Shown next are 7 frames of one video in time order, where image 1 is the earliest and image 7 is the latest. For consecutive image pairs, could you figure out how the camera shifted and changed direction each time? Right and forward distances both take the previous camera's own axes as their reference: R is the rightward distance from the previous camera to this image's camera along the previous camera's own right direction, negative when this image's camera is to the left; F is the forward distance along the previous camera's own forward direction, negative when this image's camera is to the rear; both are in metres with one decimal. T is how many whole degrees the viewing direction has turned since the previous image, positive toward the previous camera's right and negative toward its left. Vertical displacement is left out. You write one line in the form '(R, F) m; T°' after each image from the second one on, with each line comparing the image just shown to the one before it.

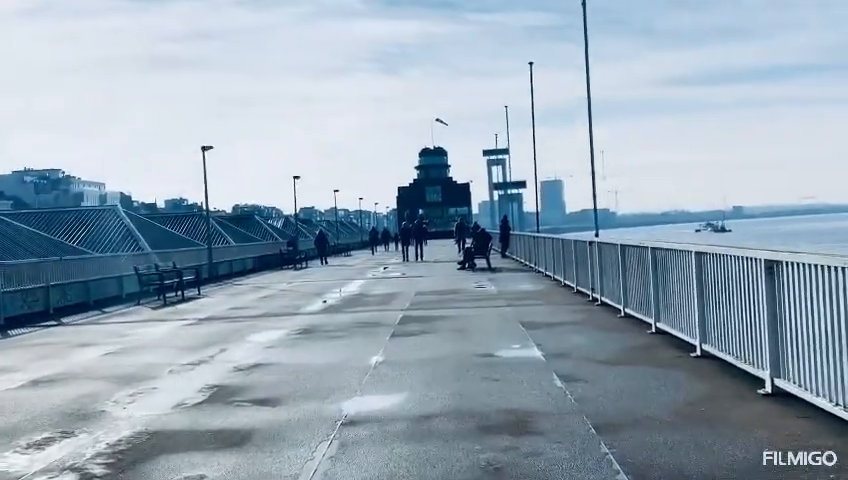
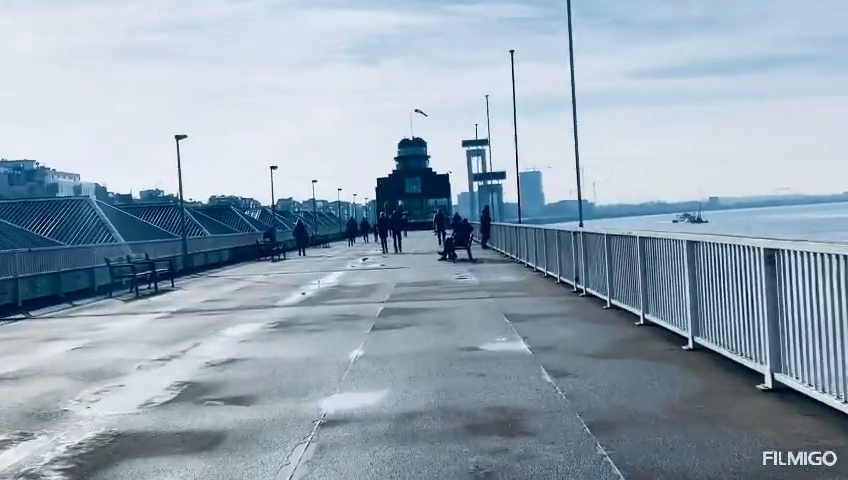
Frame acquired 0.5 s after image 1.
(0.0, +0.5) m; +1°
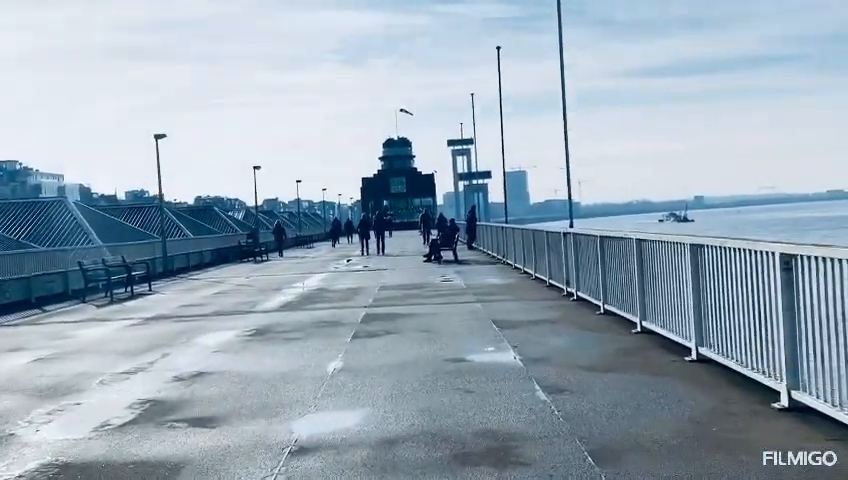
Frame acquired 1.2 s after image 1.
(0.0, +0.8) m; +1°
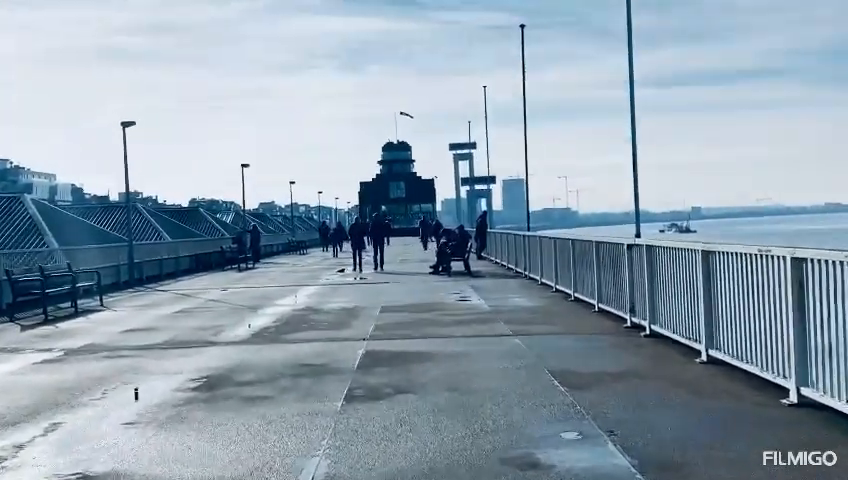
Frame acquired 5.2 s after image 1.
(-0.4, +4.6) m; 0°
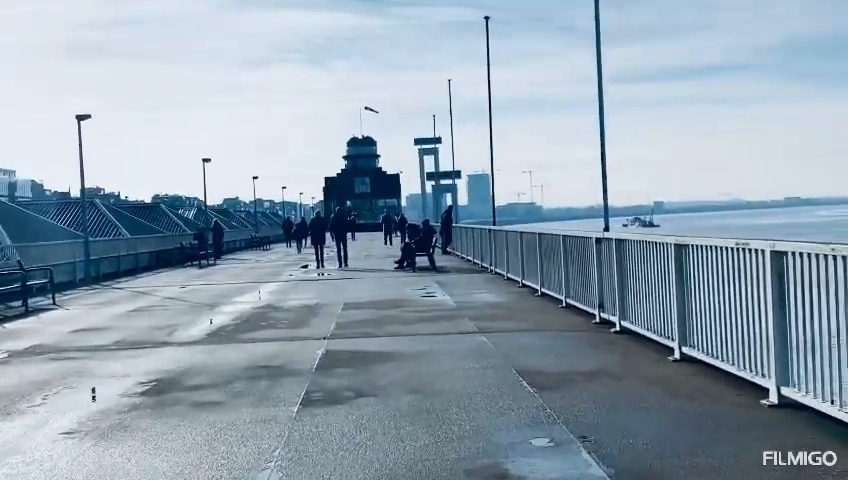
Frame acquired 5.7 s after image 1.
(0.0, +0.5) m; +2°
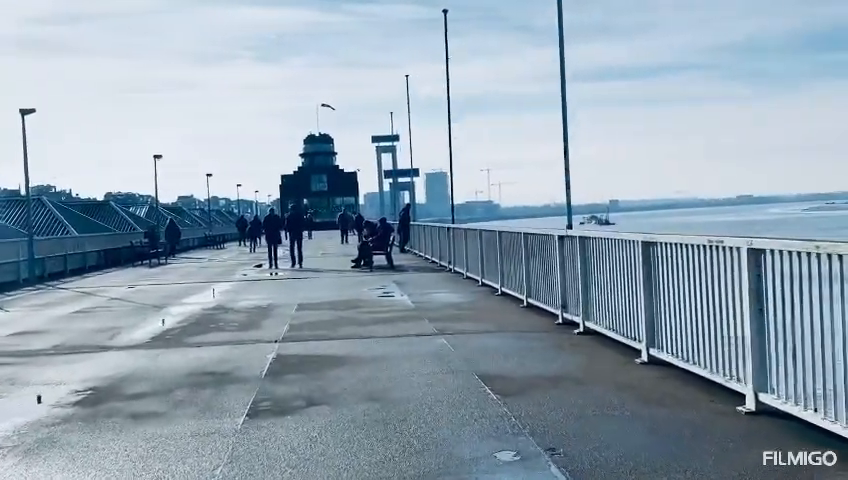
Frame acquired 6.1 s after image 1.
(0.0, +0.6) m; +3°
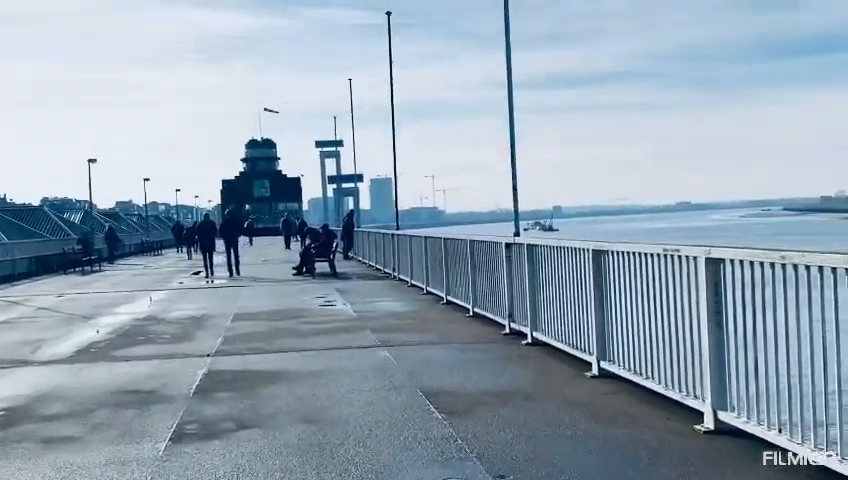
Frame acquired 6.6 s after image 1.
(0.0, +0.5) m; +4°
